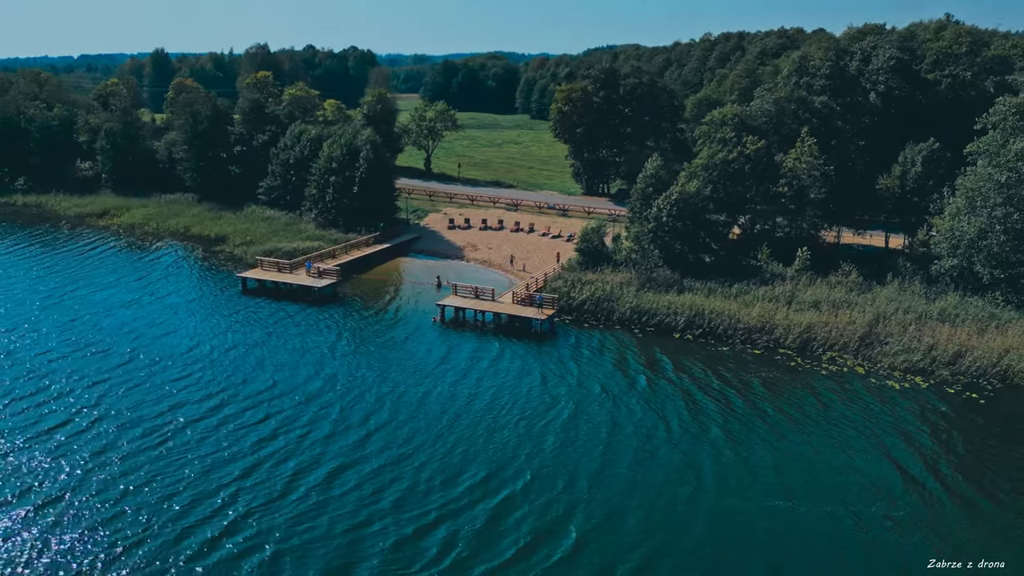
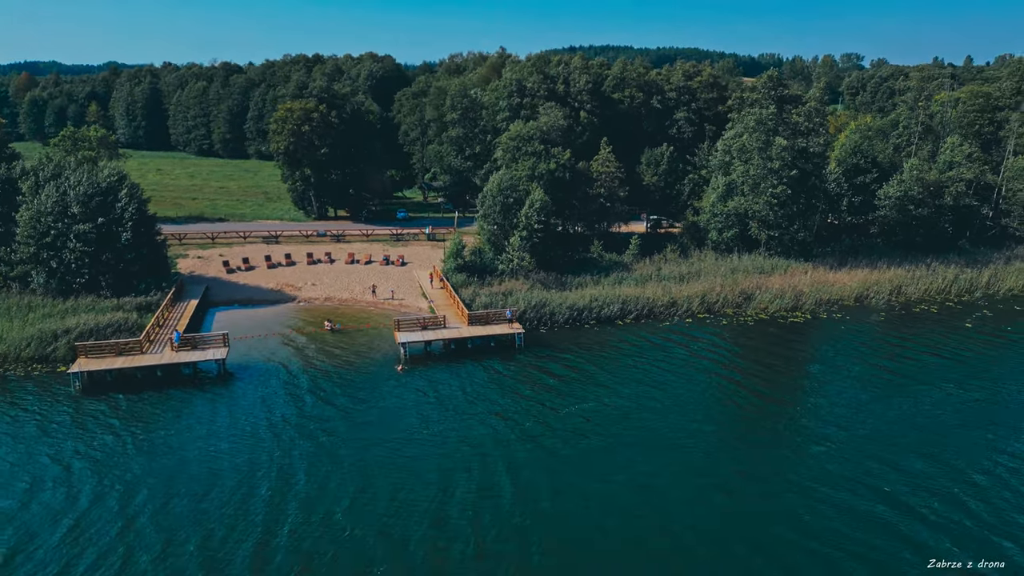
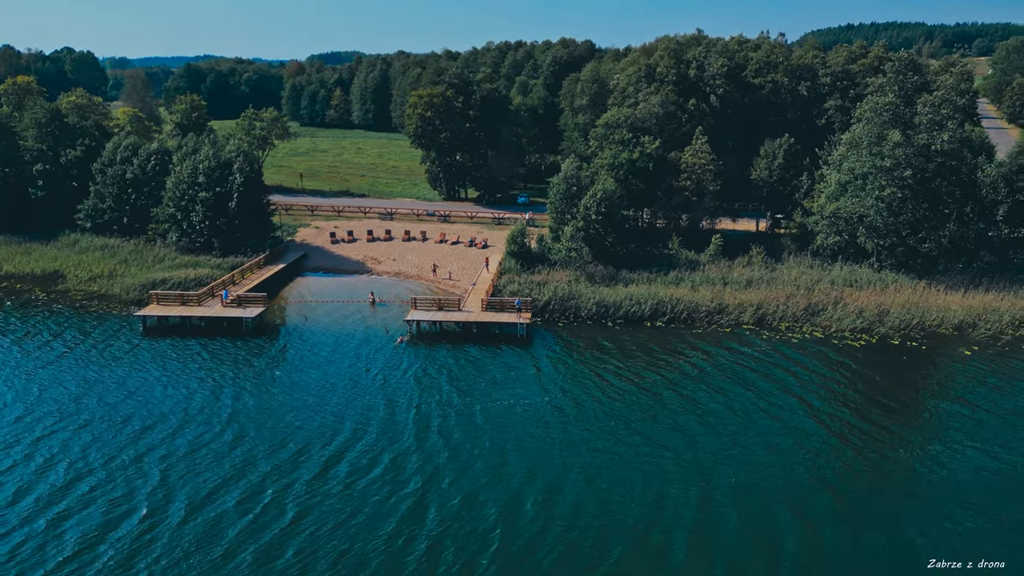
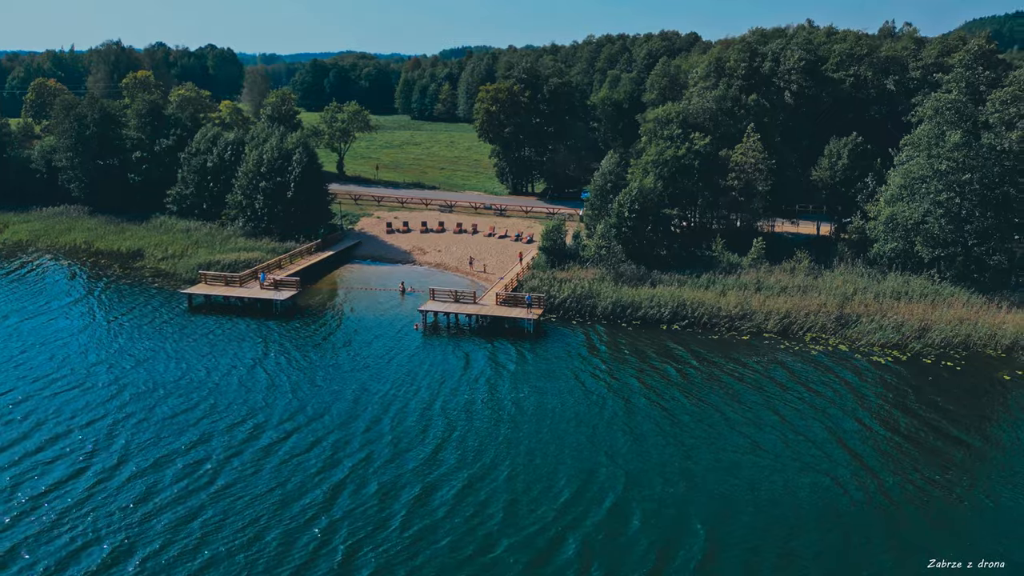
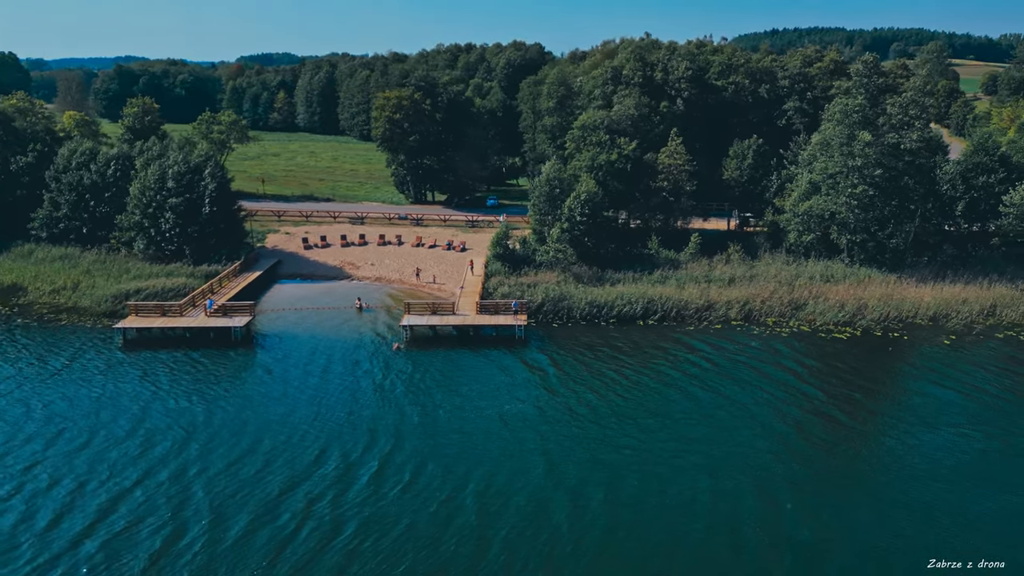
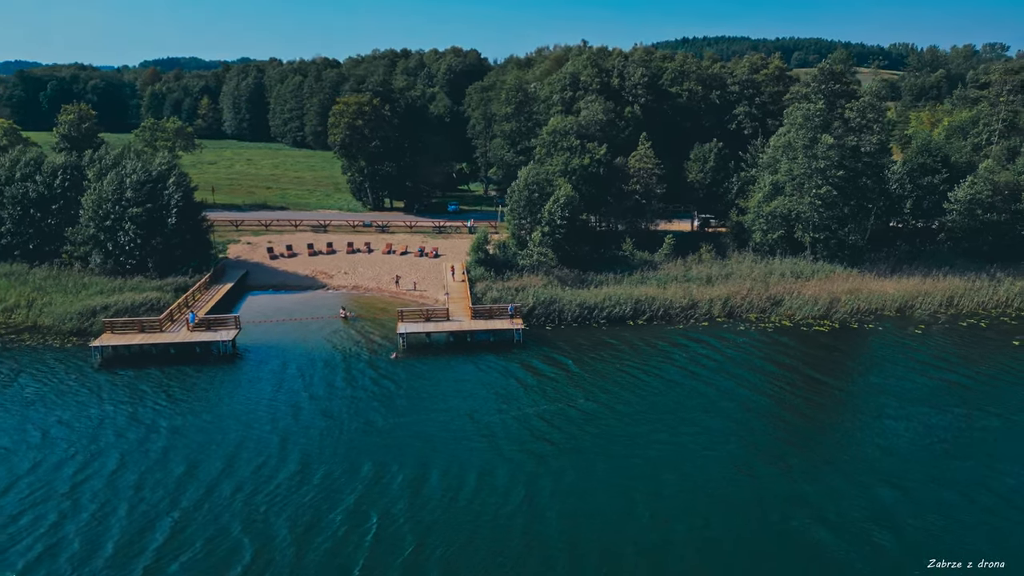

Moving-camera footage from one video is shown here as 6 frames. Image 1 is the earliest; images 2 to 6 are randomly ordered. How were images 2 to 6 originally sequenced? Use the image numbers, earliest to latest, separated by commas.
4, 3, 5, 6, 2
